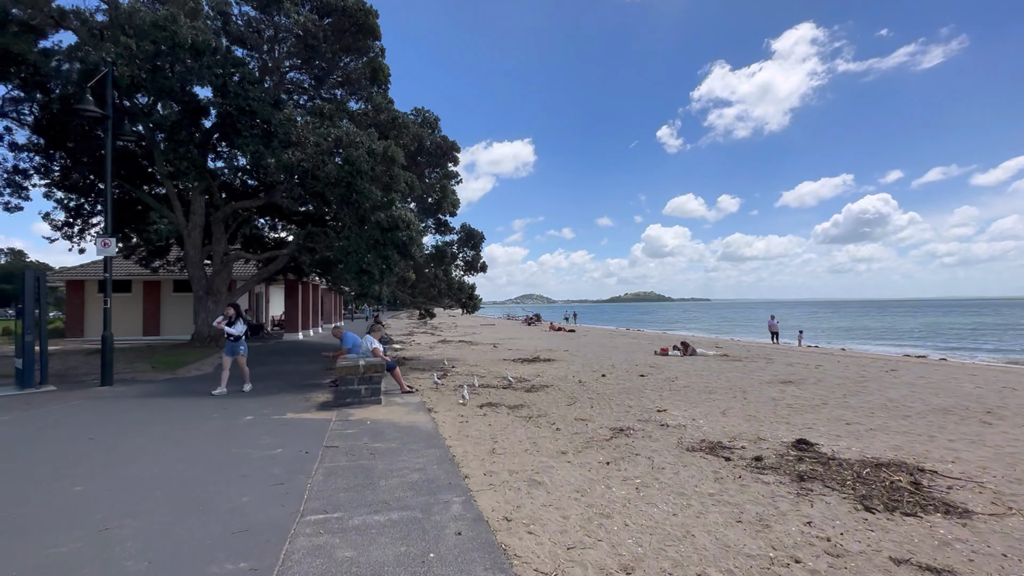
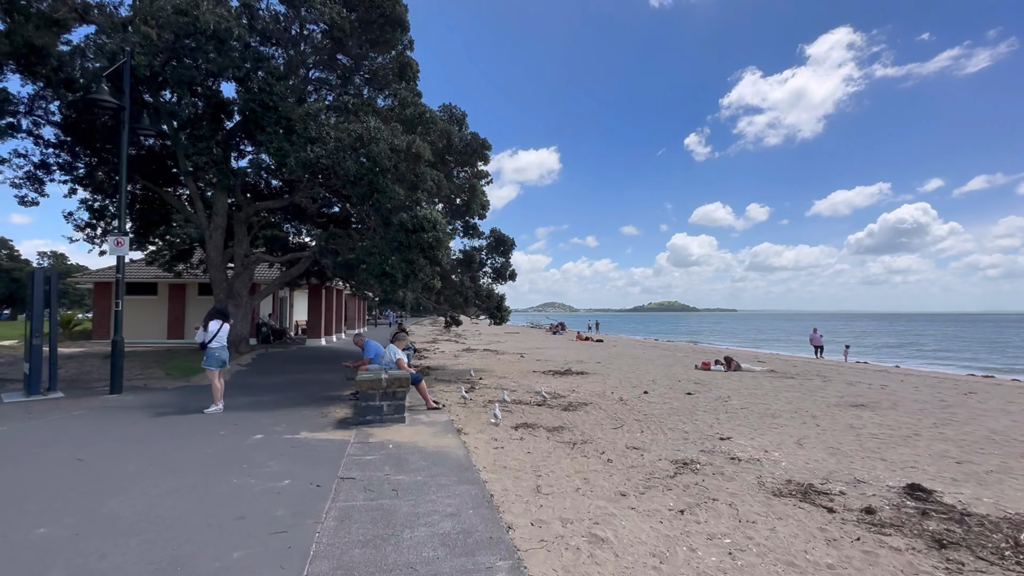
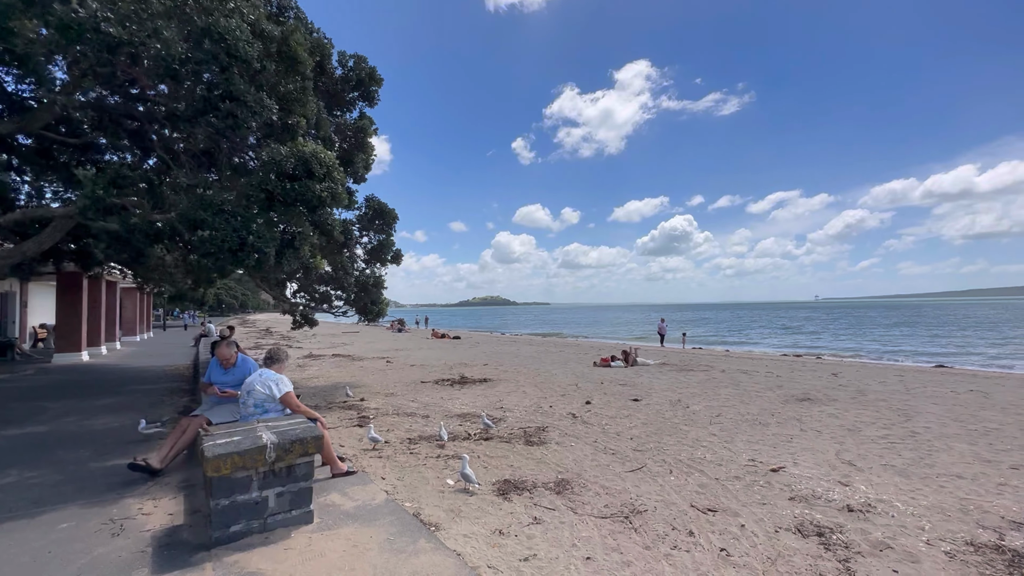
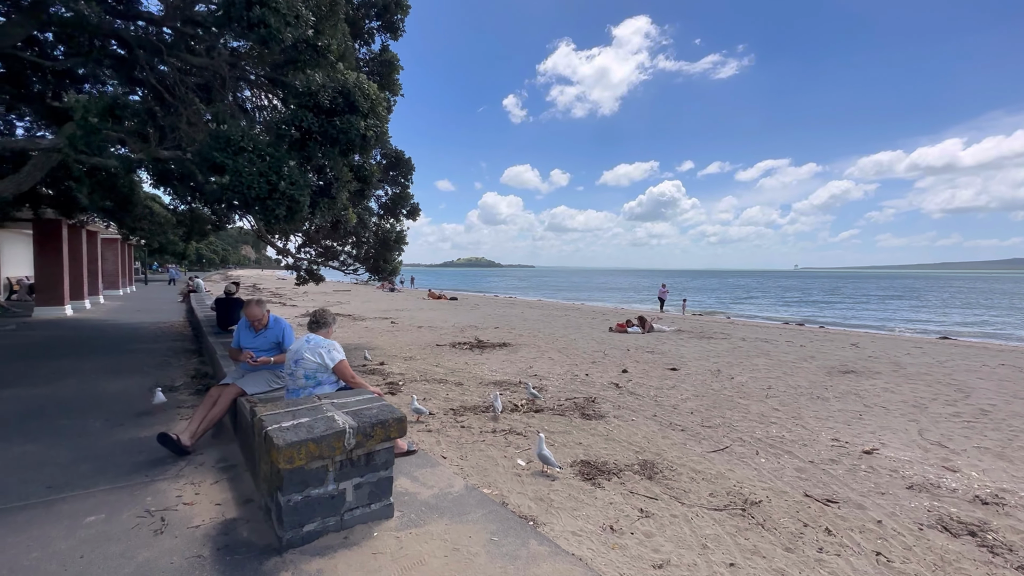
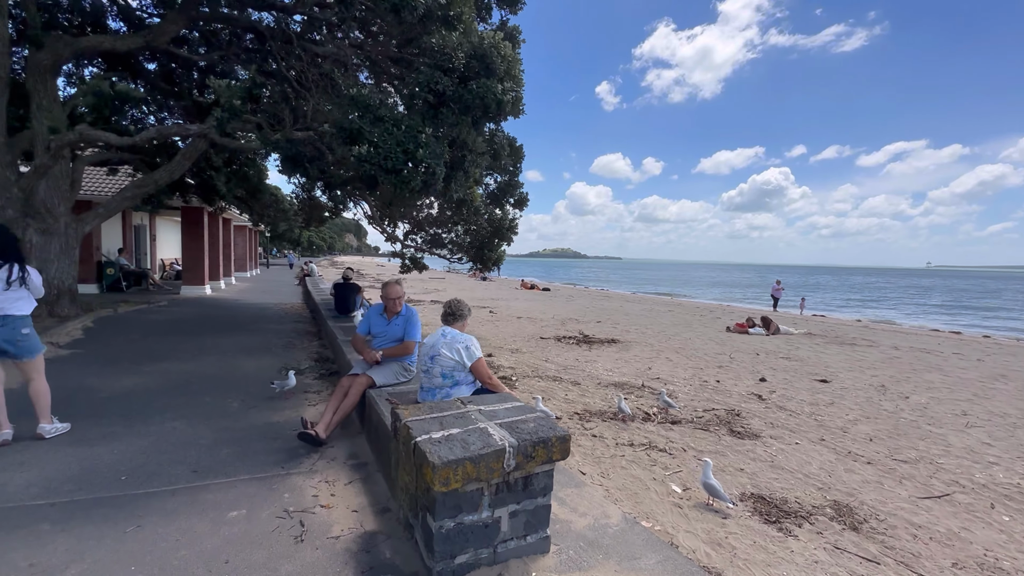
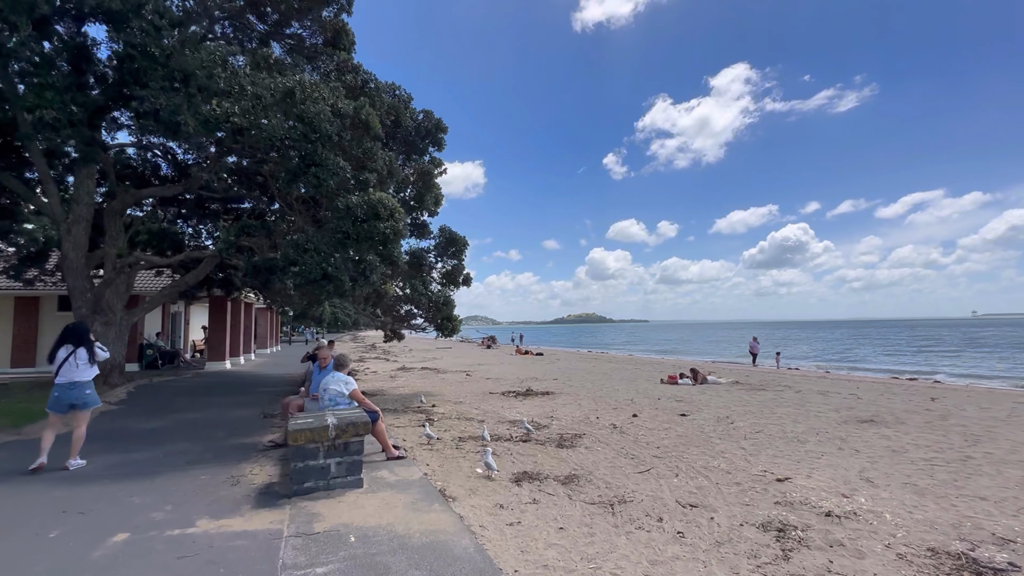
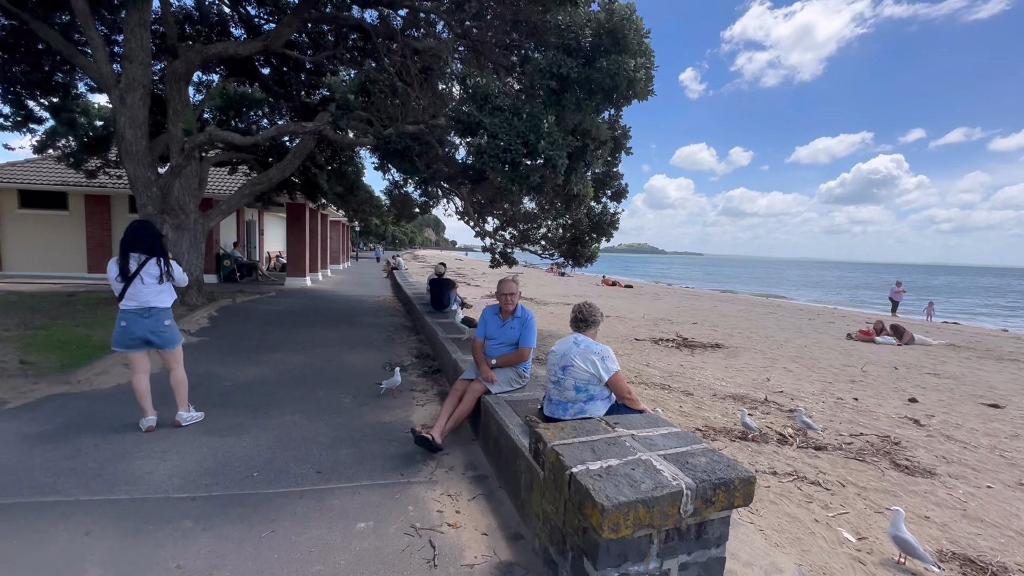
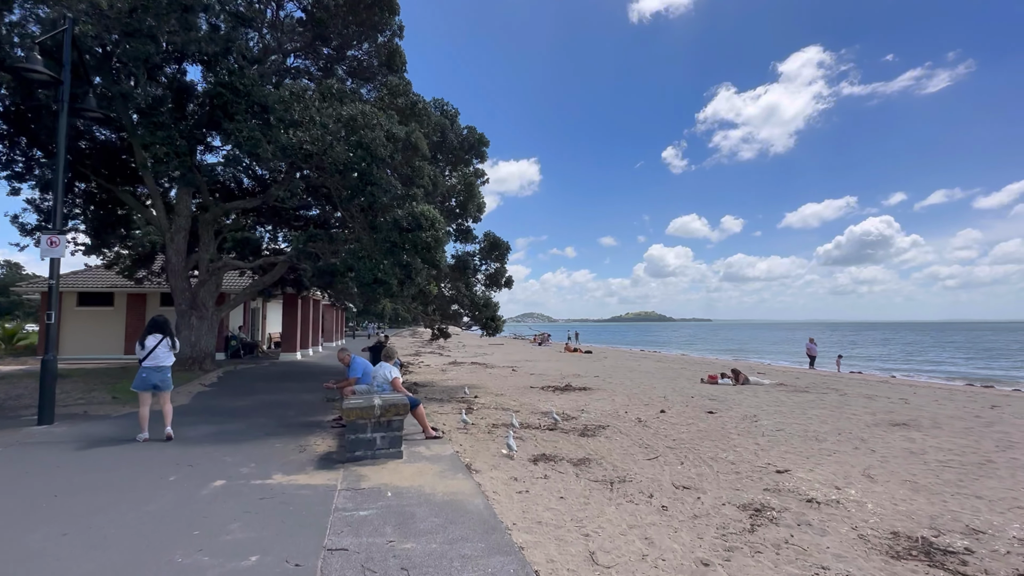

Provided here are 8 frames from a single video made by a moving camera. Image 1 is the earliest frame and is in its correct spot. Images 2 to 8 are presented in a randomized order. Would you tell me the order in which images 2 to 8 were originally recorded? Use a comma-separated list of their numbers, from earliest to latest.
2, 8, 6, 3, 4, 5, 7
